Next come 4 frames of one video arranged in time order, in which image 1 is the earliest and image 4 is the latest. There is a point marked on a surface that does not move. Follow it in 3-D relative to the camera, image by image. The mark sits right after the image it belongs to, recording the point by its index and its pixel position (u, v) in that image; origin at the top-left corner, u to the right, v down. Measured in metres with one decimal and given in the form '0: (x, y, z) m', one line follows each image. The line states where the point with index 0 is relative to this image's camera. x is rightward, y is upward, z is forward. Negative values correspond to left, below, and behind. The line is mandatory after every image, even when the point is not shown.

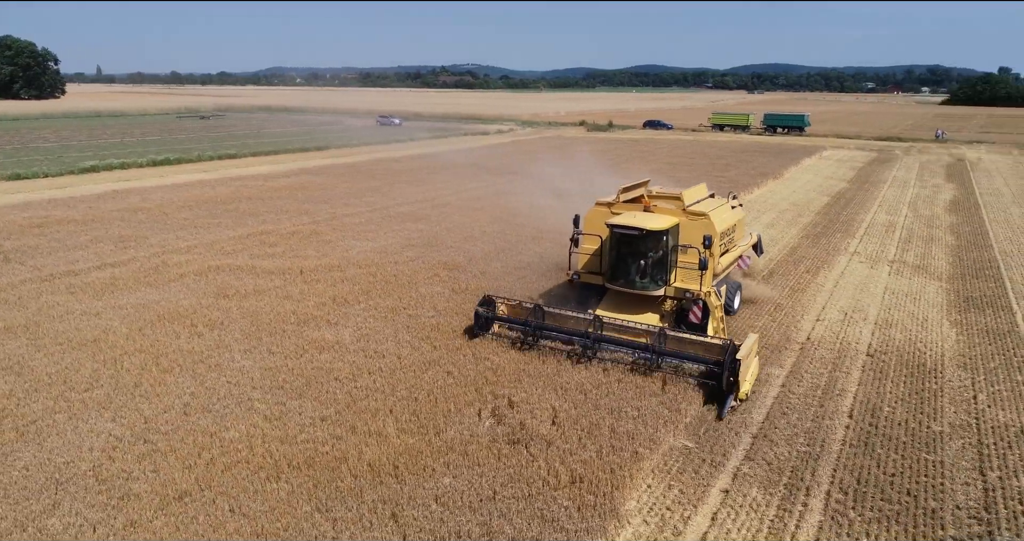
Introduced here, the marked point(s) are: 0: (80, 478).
0: (-3.7, -1.8, +6.2) m
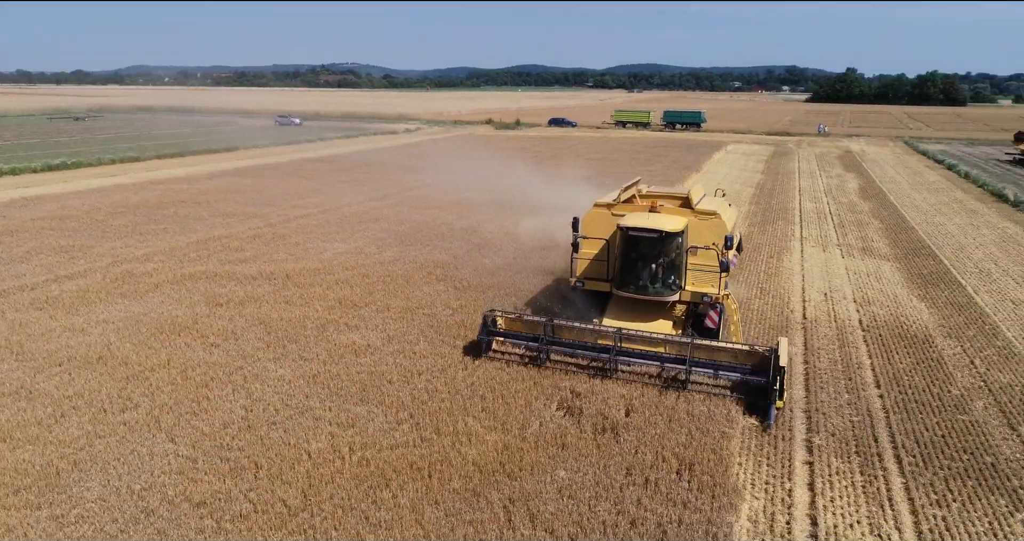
0: (-2.7, -1.9, +5.7) m
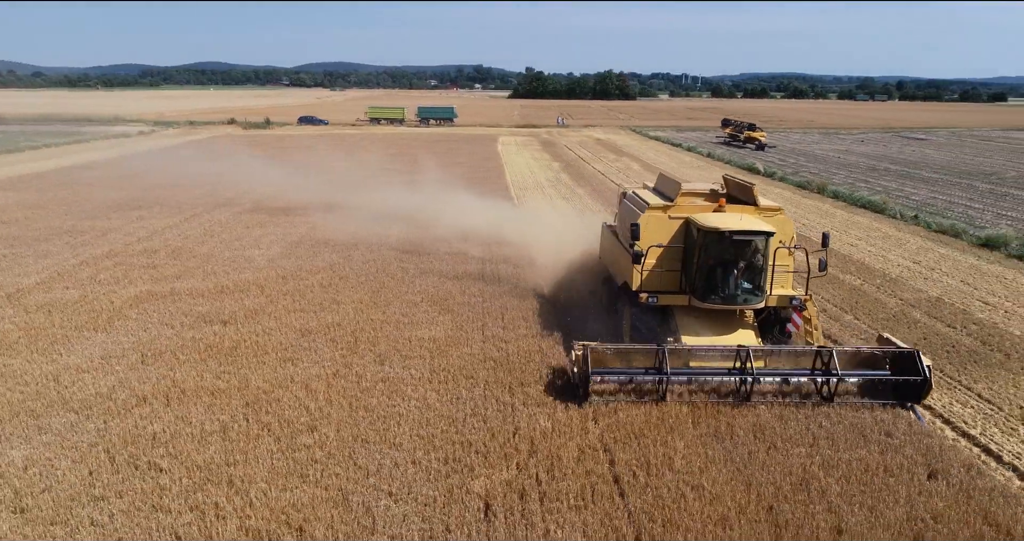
0: (-0.2, -1.8, +5.5) m
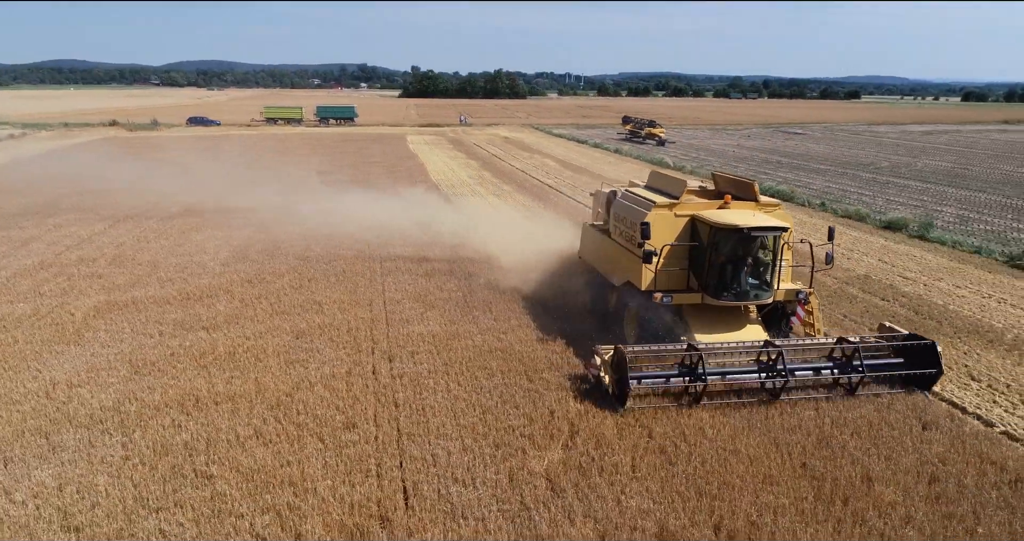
0: (+0.3, -1.7, +5.8) m
